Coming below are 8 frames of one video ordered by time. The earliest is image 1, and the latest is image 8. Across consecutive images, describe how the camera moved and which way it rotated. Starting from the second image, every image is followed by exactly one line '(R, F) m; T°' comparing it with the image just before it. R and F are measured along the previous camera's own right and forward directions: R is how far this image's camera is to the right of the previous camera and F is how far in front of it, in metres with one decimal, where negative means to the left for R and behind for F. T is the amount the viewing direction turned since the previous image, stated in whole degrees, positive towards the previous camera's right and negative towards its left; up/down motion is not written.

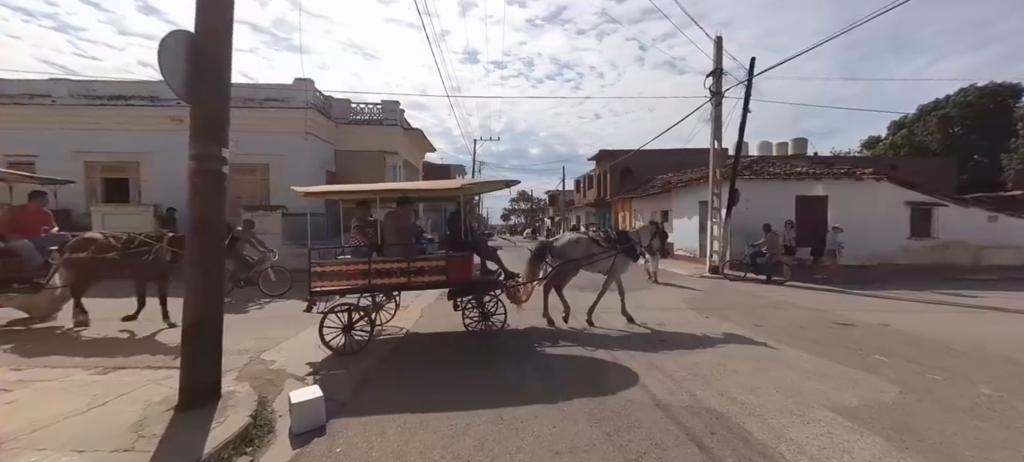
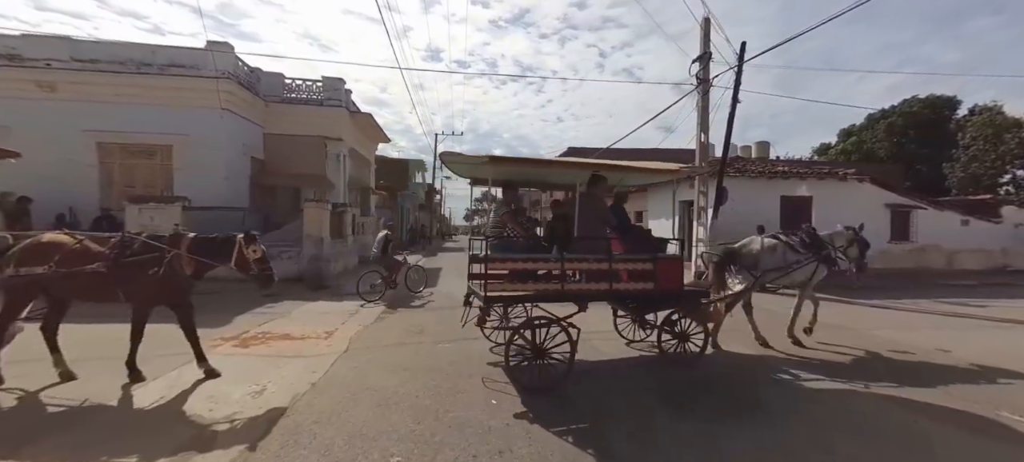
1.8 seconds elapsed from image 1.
(0.0, +1.9) m; +6°
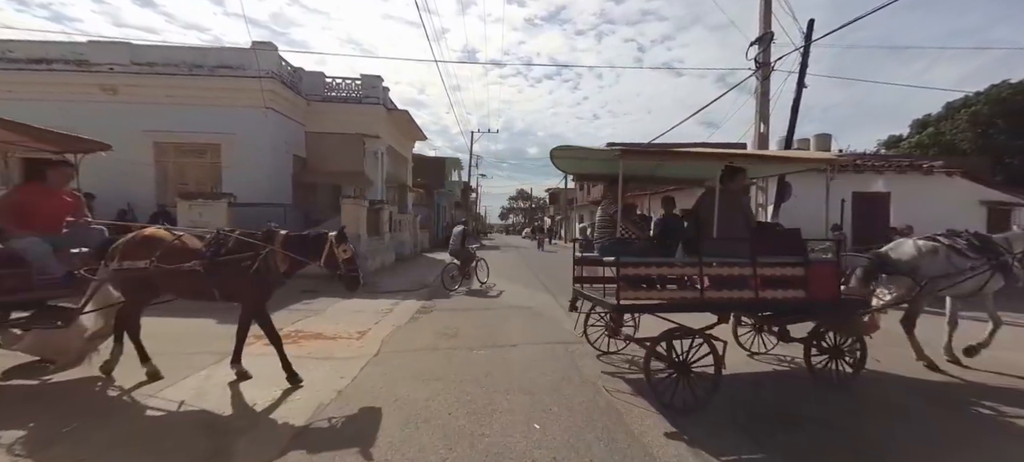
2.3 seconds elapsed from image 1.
(-0.1, +0.5) m; -5°
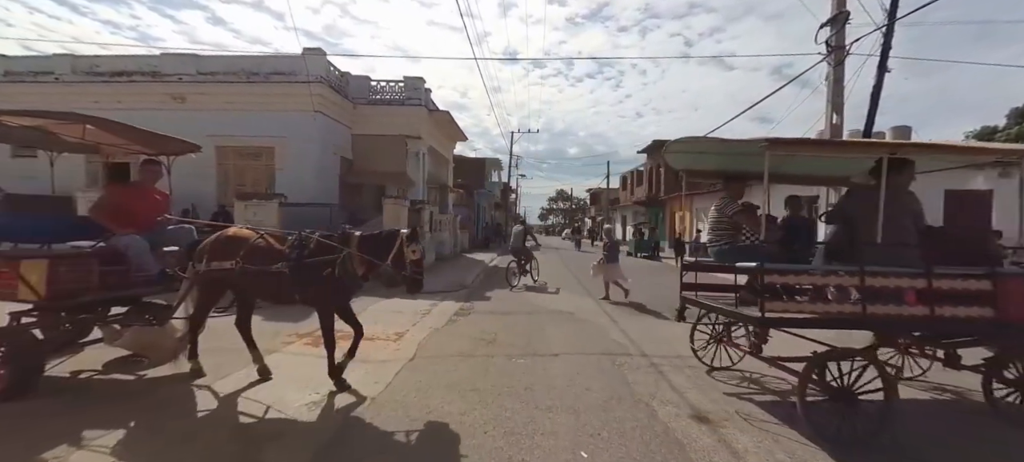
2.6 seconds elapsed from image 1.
(0.0, +0.3) m; -6°
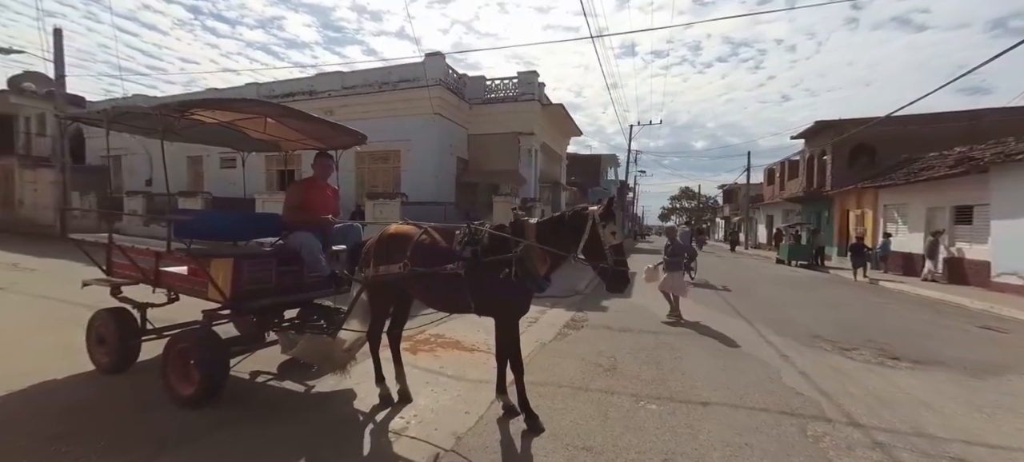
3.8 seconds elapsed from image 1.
(-0.1, +0.9) m; -17°
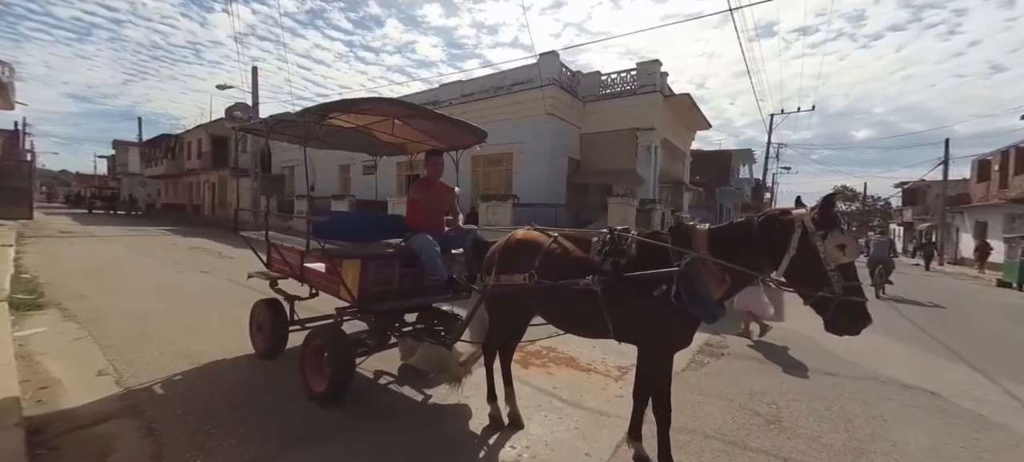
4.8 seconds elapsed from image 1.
(-0.2, +0.4) m; -16°
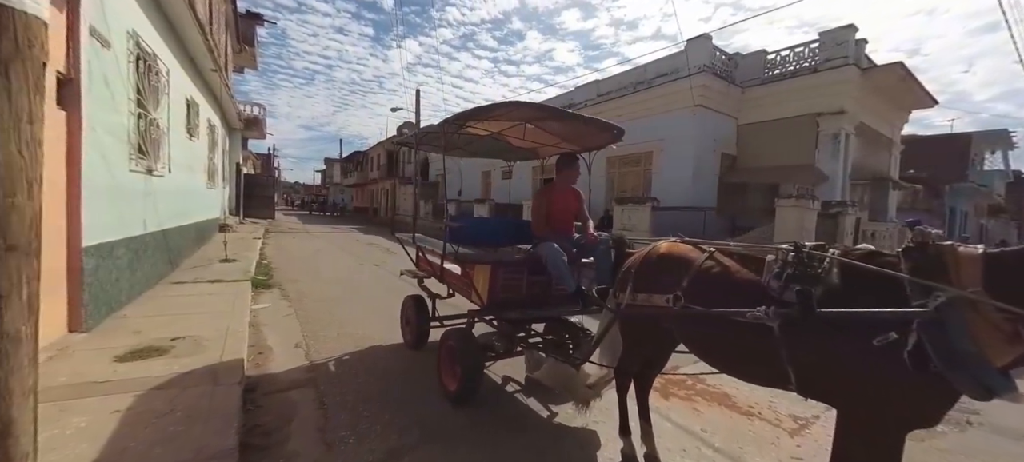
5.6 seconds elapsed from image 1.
(0.0, +0.3) m; -20°
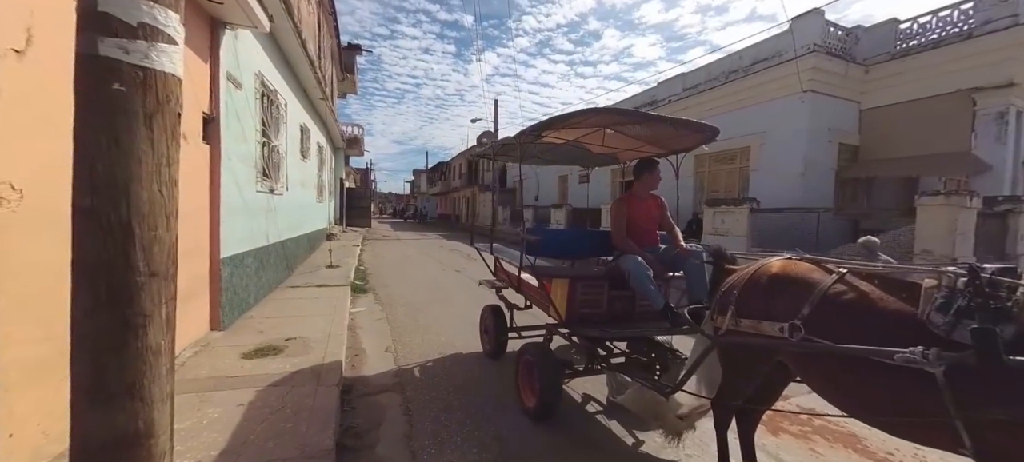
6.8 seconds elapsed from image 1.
(0.0, +0.1) m; -12°
